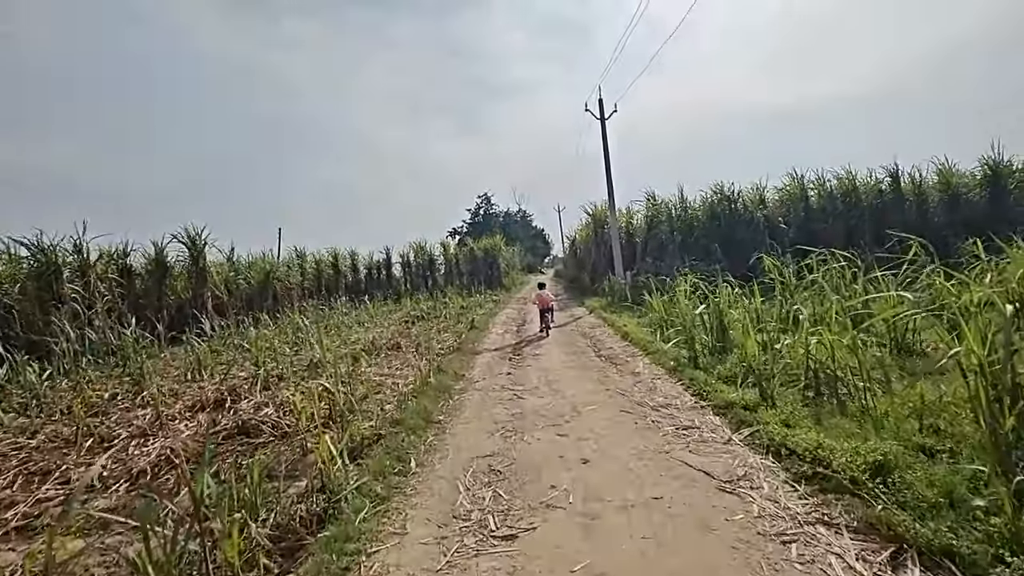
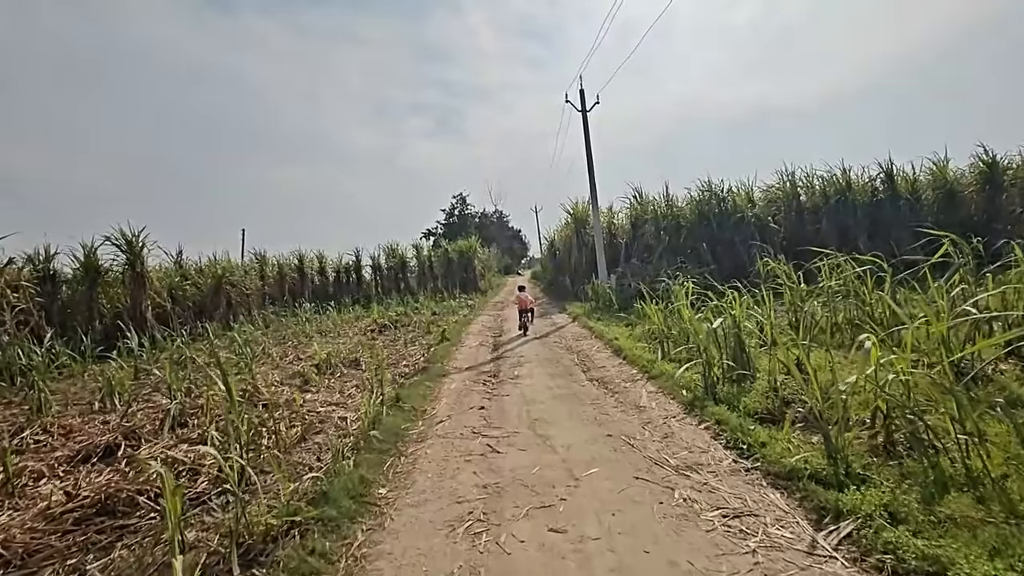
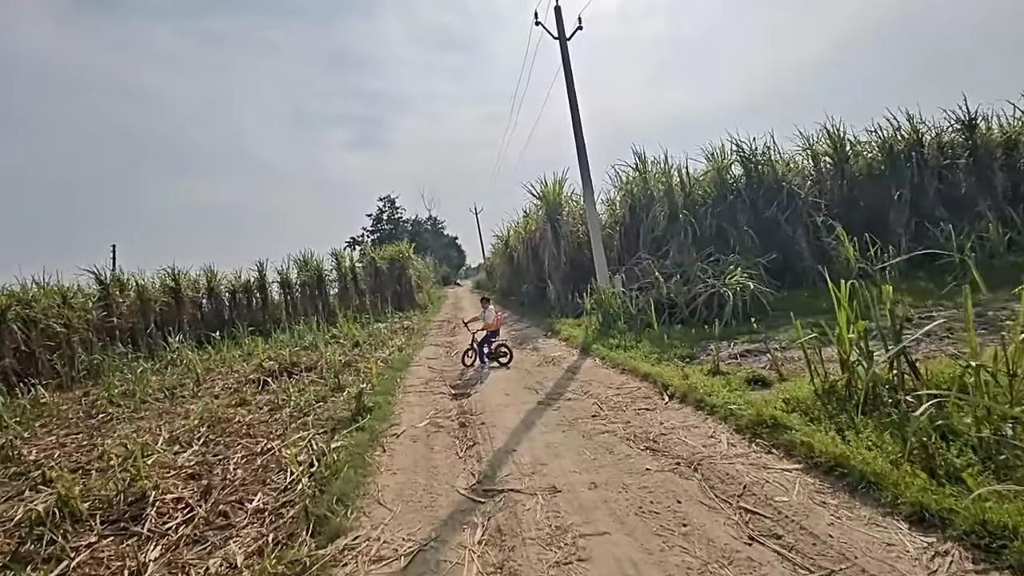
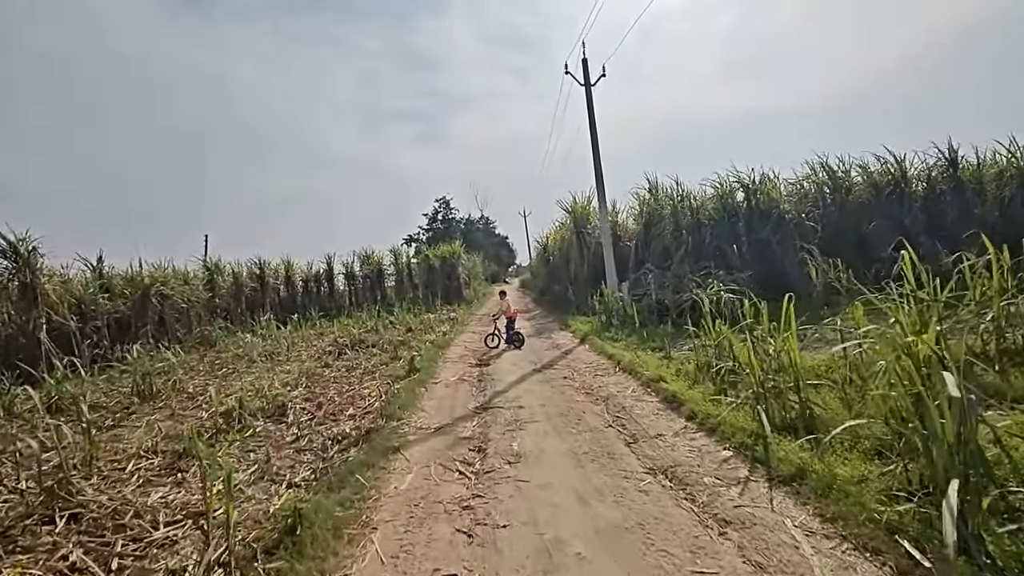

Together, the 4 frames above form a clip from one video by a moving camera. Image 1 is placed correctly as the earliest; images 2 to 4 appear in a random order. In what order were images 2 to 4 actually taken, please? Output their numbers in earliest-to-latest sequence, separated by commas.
2, 4, 3
